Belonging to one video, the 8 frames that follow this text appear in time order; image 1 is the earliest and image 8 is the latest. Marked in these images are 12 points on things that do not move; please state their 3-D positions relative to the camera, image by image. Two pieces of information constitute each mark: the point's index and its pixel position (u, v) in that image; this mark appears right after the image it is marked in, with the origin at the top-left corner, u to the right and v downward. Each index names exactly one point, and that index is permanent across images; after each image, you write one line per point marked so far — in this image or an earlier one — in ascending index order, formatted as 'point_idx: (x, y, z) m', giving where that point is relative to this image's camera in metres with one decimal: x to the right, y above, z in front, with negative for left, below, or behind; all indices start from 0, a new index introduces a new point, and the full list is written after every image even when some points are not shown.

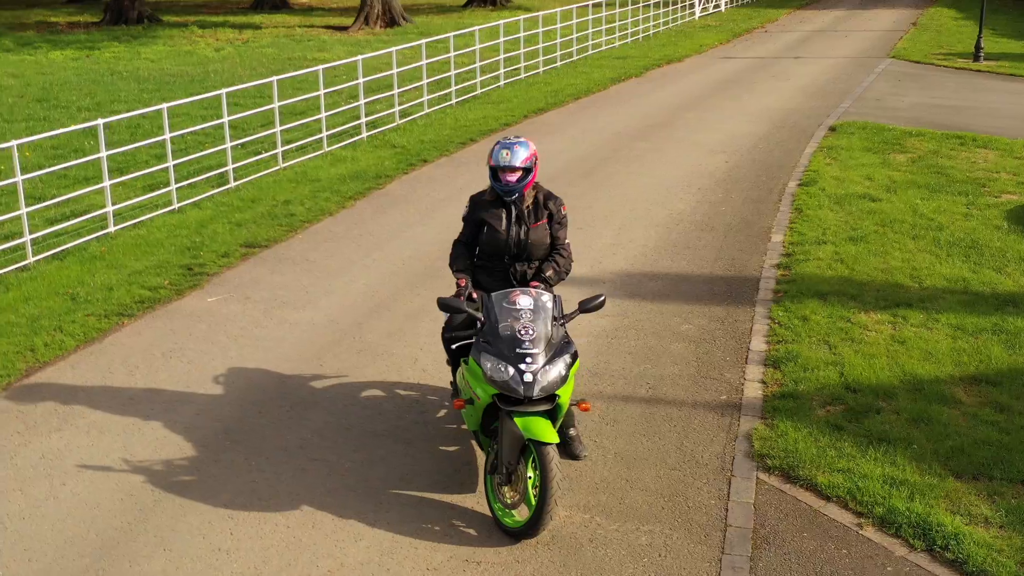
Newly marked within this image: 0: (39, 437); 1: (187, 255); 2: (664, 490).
0: (-2.9, -0.9, +7.0) m
1: (-3.0, +0.3, +10.6) m
2: (+0.8, -1.1, +6.3) m
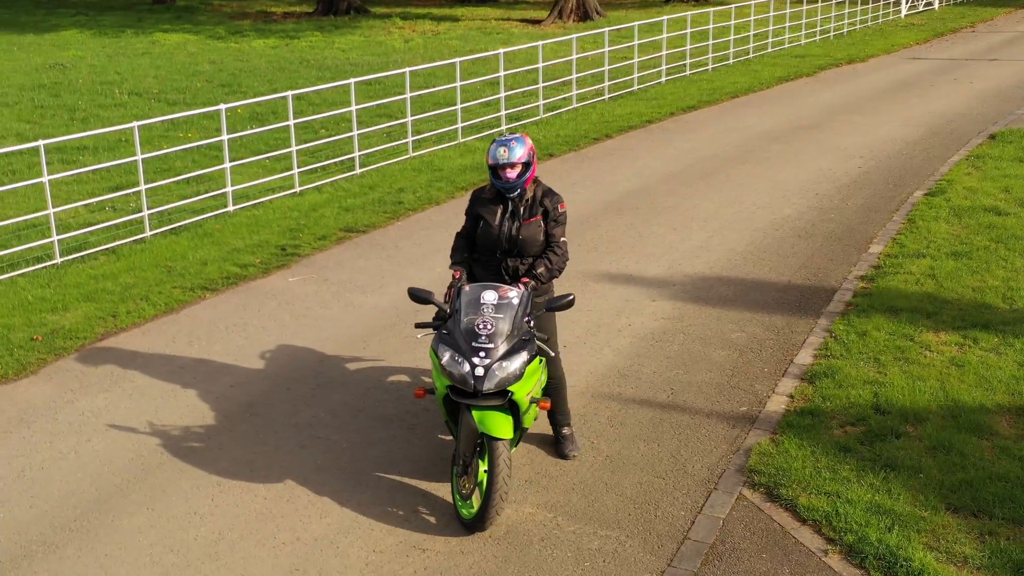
0: (-2.8, -0.7, +7.6) m
1: (-2.2, +0.5, +11.1) m
2: (+0.7, -1.1, +6.2) m
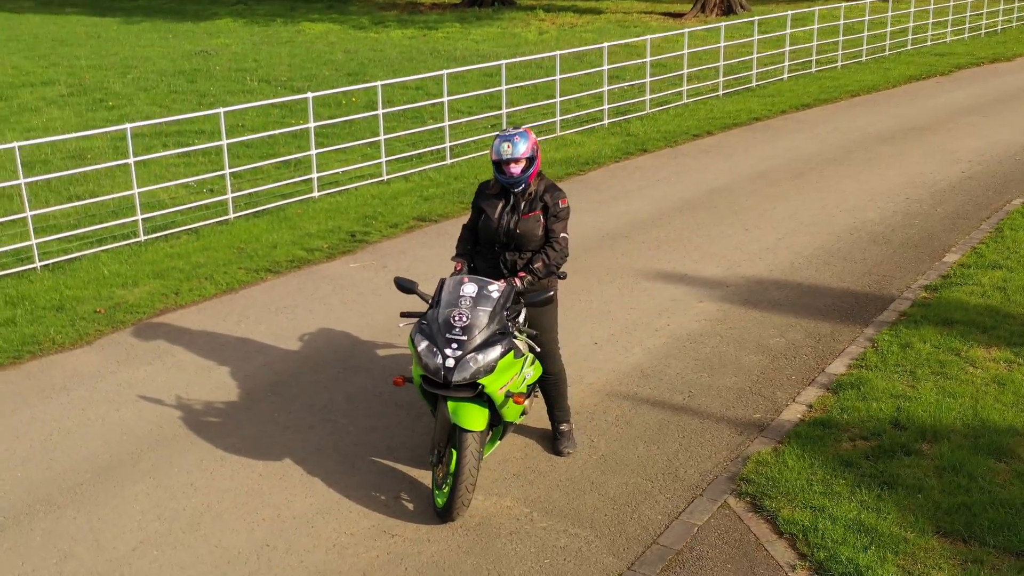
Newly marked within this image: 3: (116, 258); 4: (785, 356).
0: (-2.7, -0.6, +8.0) m
1: (-1.5, +0.6, +11.4) m
2: (+0.6, -1.1, +6.1) m
3: (-3.6, +0.3, +10.4) m
4: (+1.9, -0.5, +8.0) m
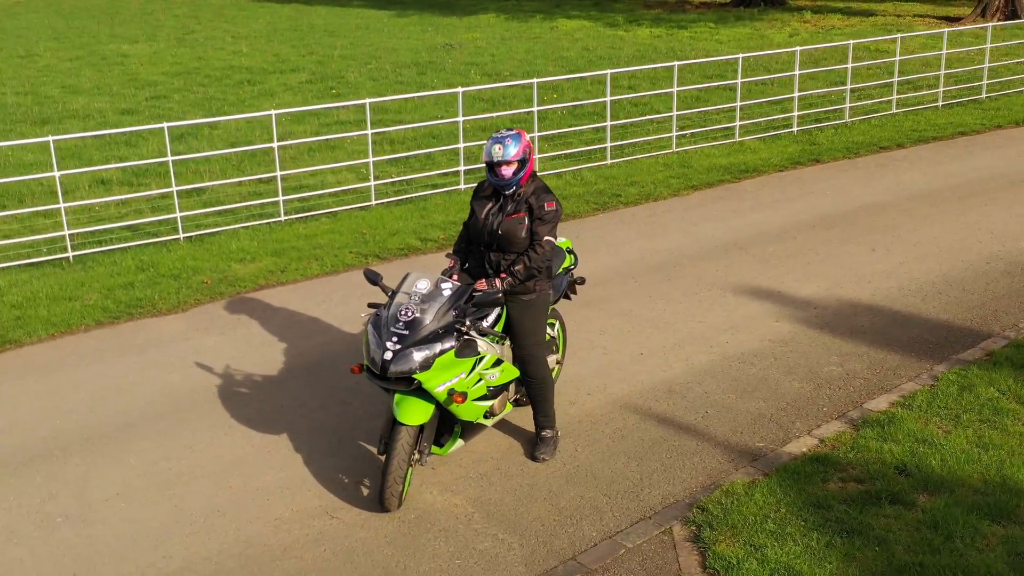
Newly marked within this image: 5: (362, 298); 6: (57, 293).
0: (-2.3, -0.4, +8.7) m
1: (-0.3, +0.7, +11.6) m
2: (+0.3, -1.2, +6.0) m
3: (-2.5, +0.5, +11.2) m
4: (+2.1, -0.6, +7.5) m
5: (-1.2, -0.1, +9.4) m
6: (-3.8, 0.0, +9.6) m
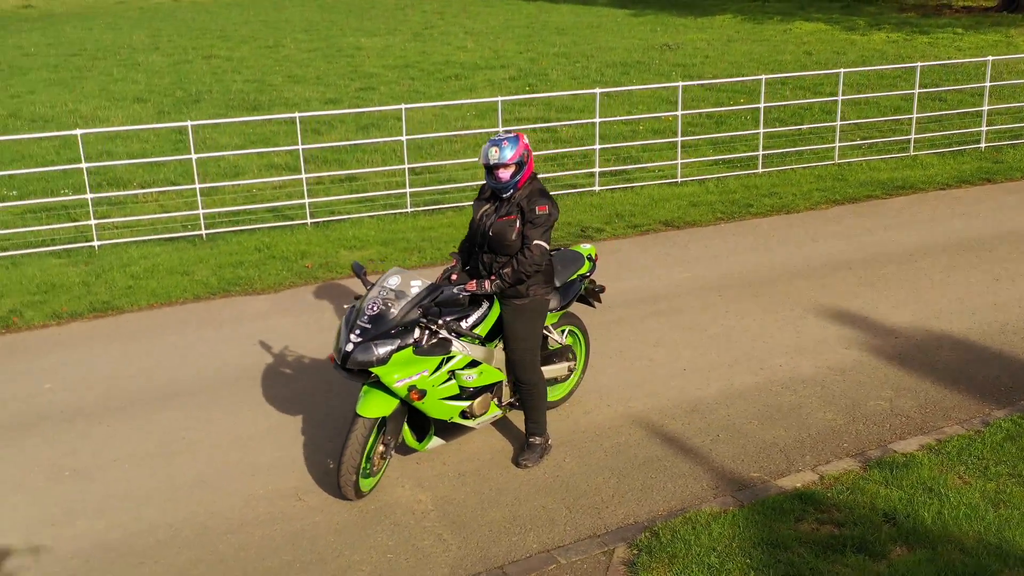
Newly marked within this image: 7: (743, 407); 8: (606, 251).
0: (-1.8, -0.2, +9.1) m
1: (+0.9, +0.7, +11.5) m
2: (+0.1, -1.2, +6.0) m
3: (-1.4, +0.7, +11.6) m
4: (+2.1, -0.8, +6.9) m
5: (-0.6, 0.0, +9.6) m
6: (-3.0, +0.2, +10.3) m
7: (+1.4, -0.7, +7.2) m
8: (+0.9, +0.3, +10.6) m
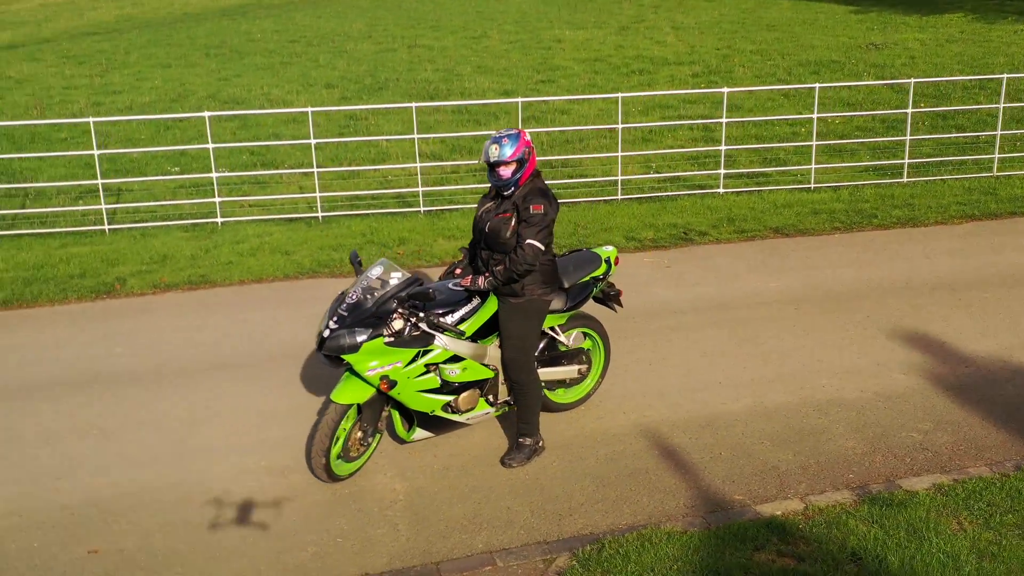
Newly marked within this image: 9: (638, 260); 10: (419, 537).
0: (-1.3, -0.1, +9.4) m
1: (+1.9, +0.6, +11.2) m
2: (-0.1, -1.2, +5.9) m
3: (-0.3, +0.8, +11.7) m
4: (+2.1, -0.9, +6.5) m
5: (+0.1, 0.0, +9.6) m
6: (-2.2, +0.4, +10.8) m
7: (+1.5, -0.8, +6.9) m
8: (+1.7, +0.3, +10.3) m
9: (+1.1, +0.2, +10.2) m
10: (-0.5, -1.2, +5.8) m
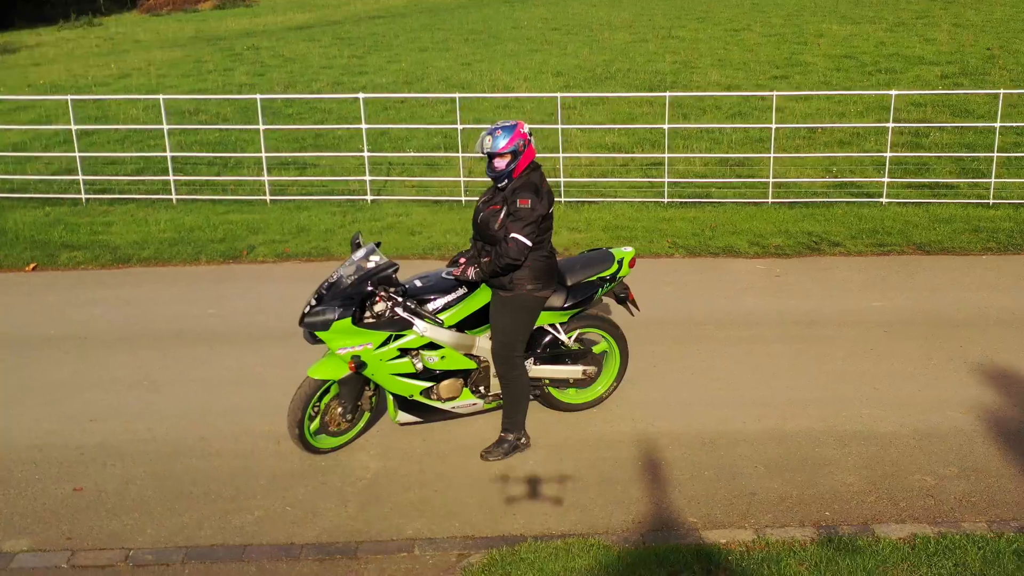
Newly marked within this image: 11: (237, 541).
0: (-0.5, 0.0, +9.6) m
1: (+3.1, +0.5, +10.4) m
2: (-0.4, -1.1, +6.0) m
3: (+1.1, +0.8, +11.6) m
4: (+1.9, -1.1, +5.9) m
5: (+0.8, 0.0, +9.4) m
6: (-1.0, +0.6, +11.2) m
7: (+1.4, -0.9, +6.4) m
8: (+2.6, +0.2, +9.7) m
9: (+2.0, +0.2, +9.8) m
10: (-0.8, -1.2, +5.9) m
11: (-1.3, -1.2, +5.6) m
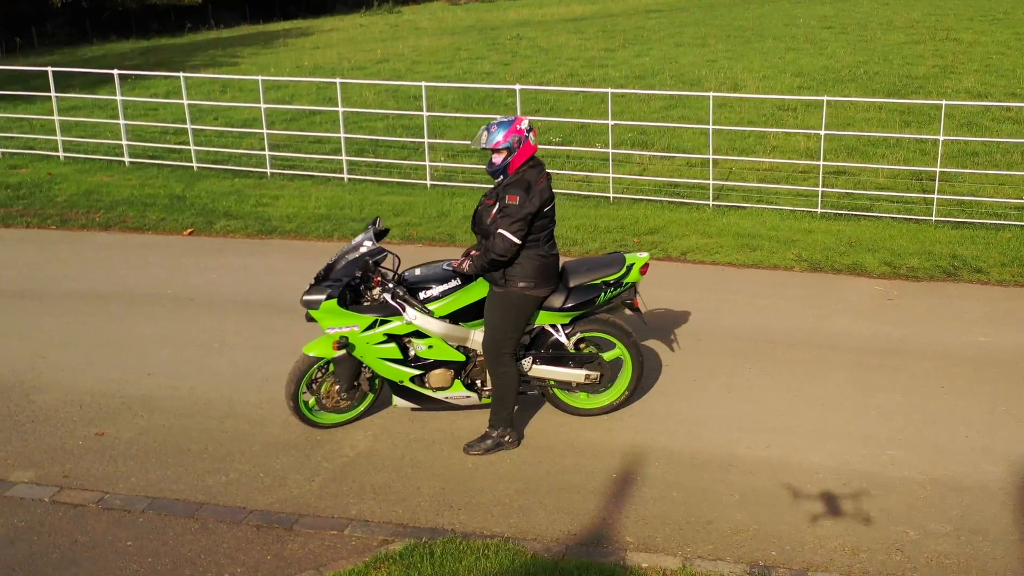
0: (+0.3, +0.1, +9.5) m
1: (+4.0, +0.2, +9.4) m
2: (-0.6, -1.1, +6.1) m
3: (+2.4, +0.7, +11.1) m
4: (+1.6, -1.2, +5.4) m
5: (+1.6, 0.0, +9.1) m
6: (+0.3, +0.7, +11.2) m
7: (+1.3, -1.0, +6.0) m
8: (+3.3, 0.0, +8.8) m
9: (+2.8, 0.0, +9.1) m
10: (-1.0, -1.1, +6.1) m
11: (-1.6, -1.1, +6.0) m
